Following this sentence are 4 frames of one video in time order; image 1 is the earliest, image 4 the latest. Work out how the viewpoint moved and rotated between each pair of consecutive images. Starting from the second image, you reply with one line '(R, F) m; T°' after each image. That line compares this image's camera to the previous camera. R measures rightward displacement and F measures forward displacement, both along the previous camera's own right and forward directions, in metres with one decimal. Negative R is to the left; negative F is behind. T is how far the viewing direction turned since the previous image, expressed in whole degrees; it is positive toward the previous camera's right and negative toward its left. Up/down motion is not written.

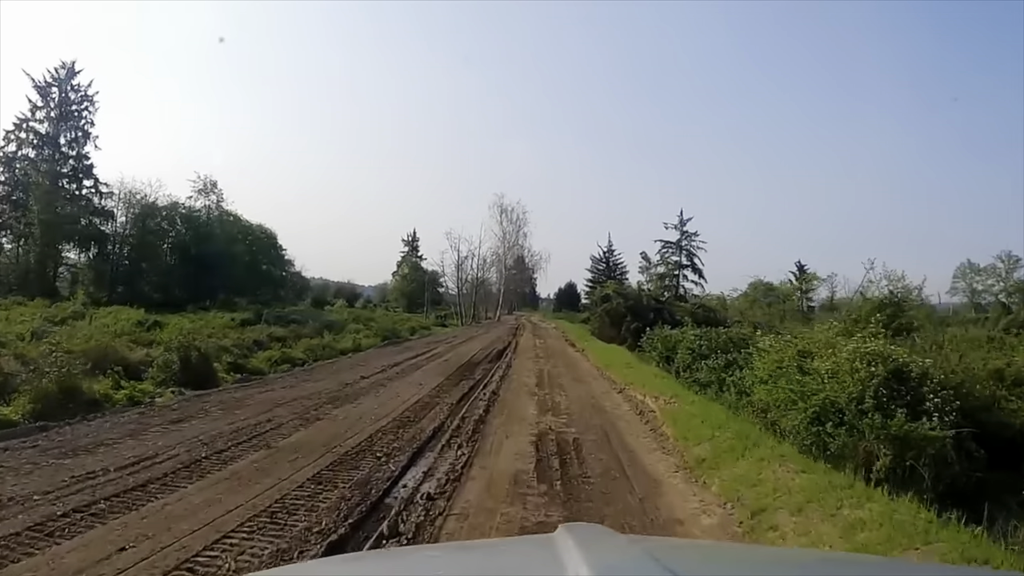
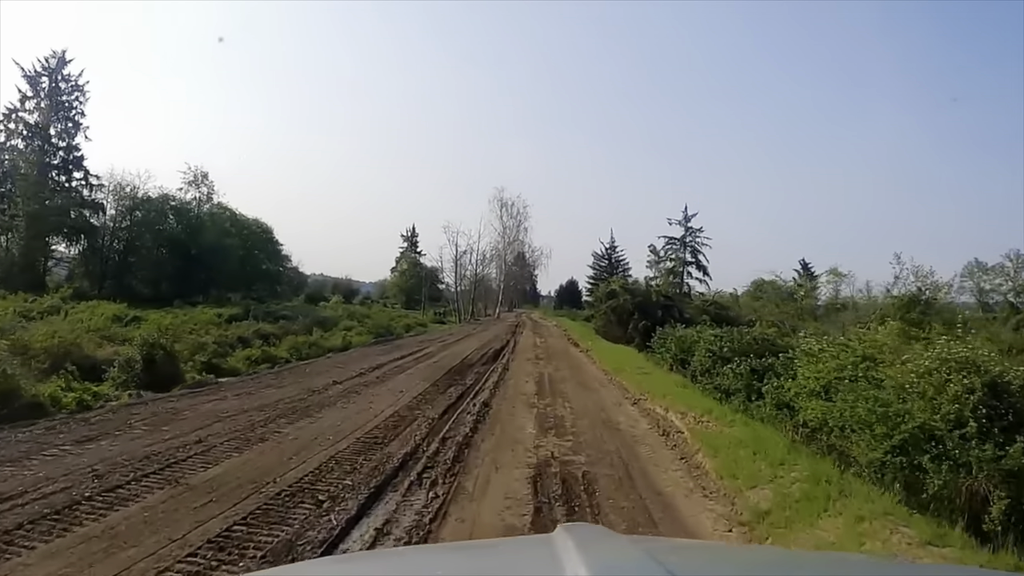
(+0.1, +2.6) m; 0°
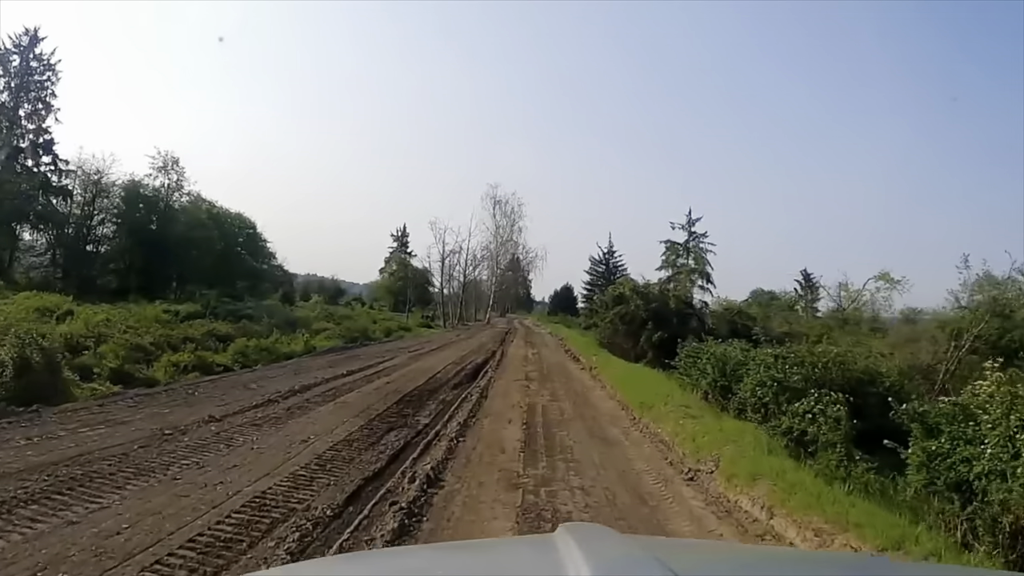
(+0.2, +5.7) m; 0°
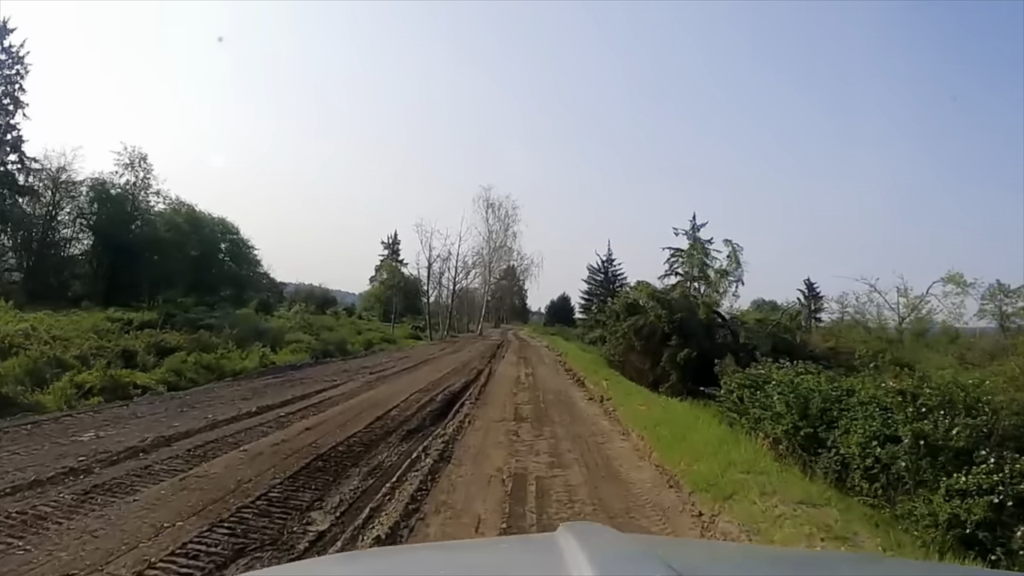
(+0.2, +5.3) m; 0°
